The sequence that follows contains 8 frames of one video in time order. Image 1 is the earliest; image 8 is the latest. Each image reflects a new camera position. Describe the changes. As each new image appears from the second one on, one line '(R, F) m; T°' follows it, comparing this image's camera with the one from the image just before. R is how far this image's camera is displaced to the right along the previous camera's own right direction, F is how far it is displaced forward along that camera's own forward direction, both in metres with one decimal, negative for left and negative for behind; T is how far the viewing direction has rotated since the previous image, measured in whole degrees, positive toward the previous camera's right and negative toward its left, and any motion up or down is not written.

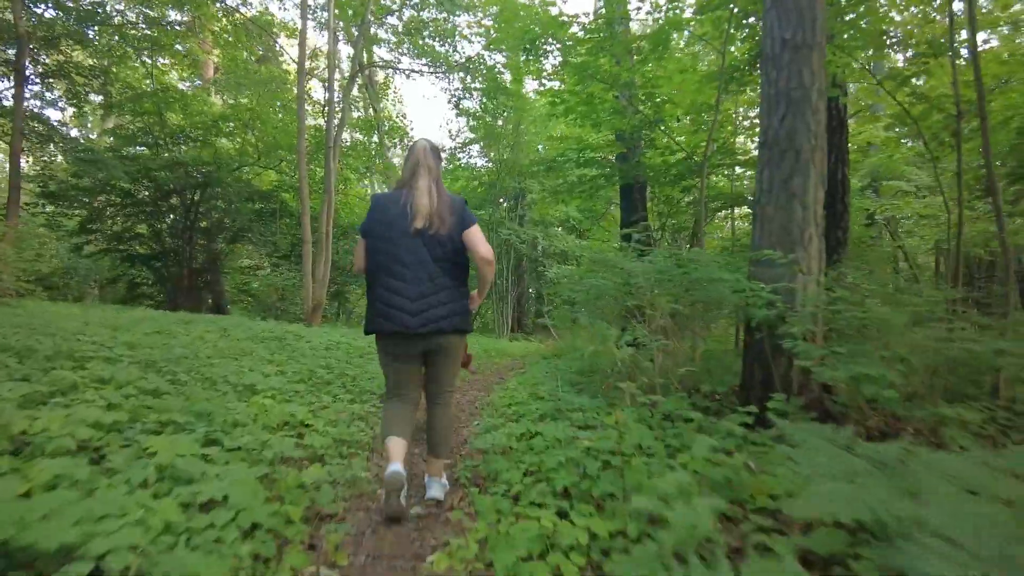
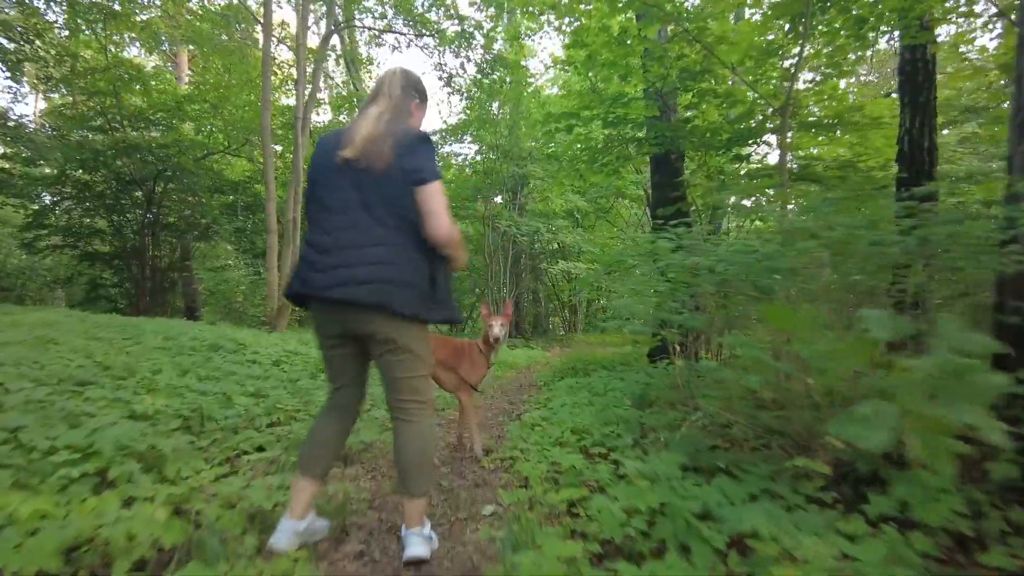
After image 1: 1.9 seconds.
(-0.2, +2.4) m; +1°
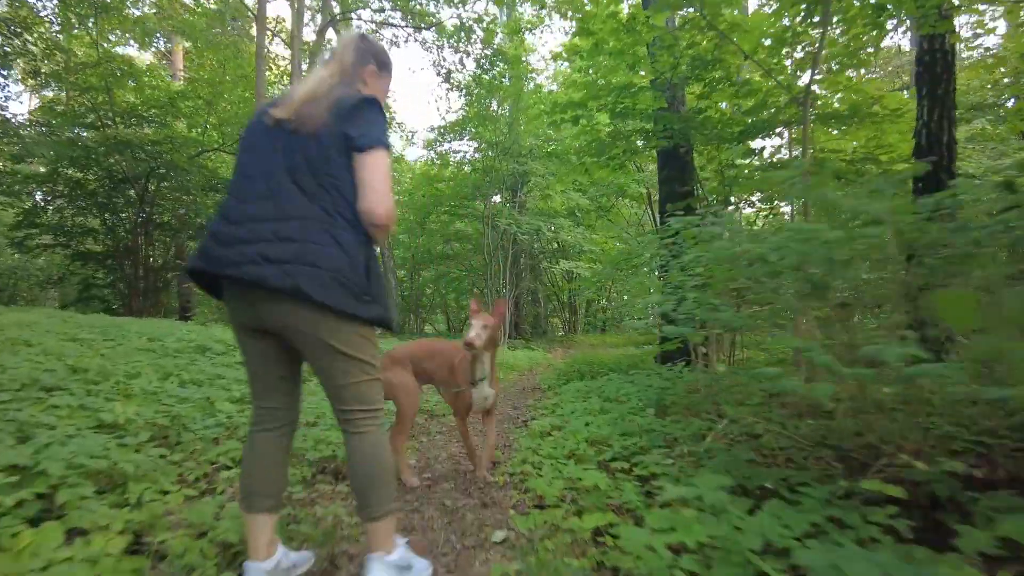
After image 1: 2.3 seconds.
(-0.1, +0.4) m; 0°
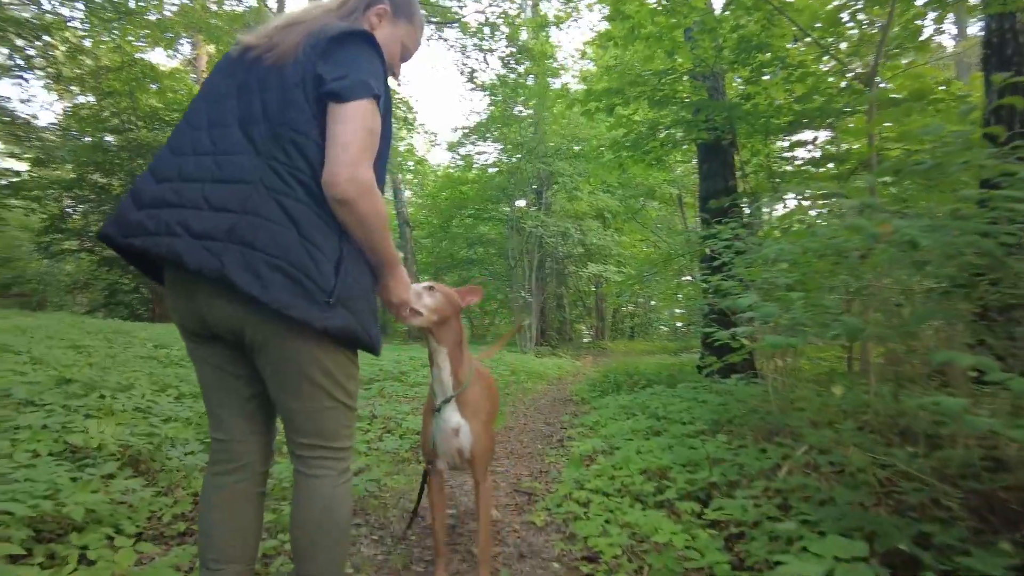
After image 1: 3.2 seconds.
(-0.1, +0.6) m; -2°
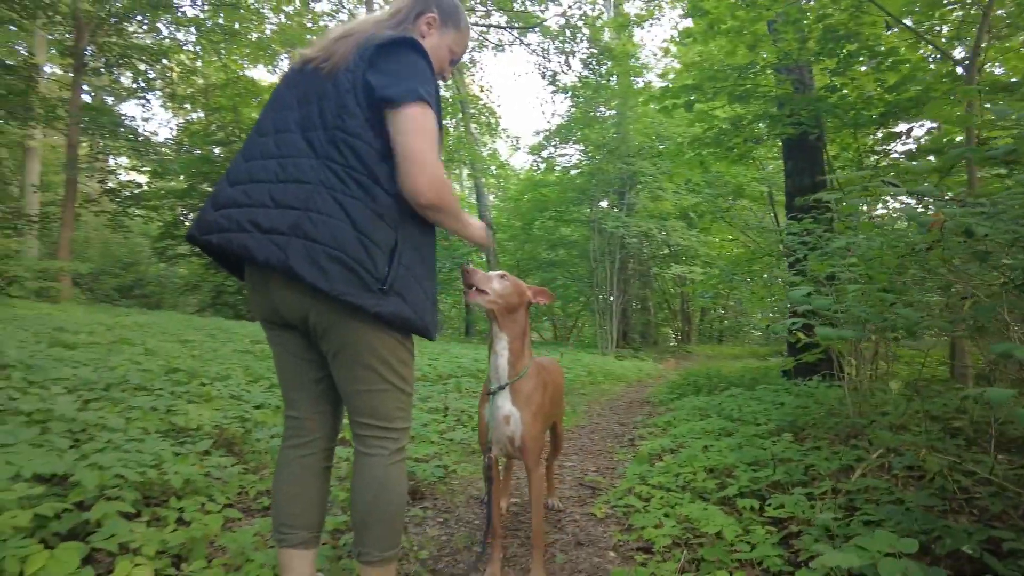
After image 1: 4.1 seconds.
(+0.1, -0.1) m; -7°
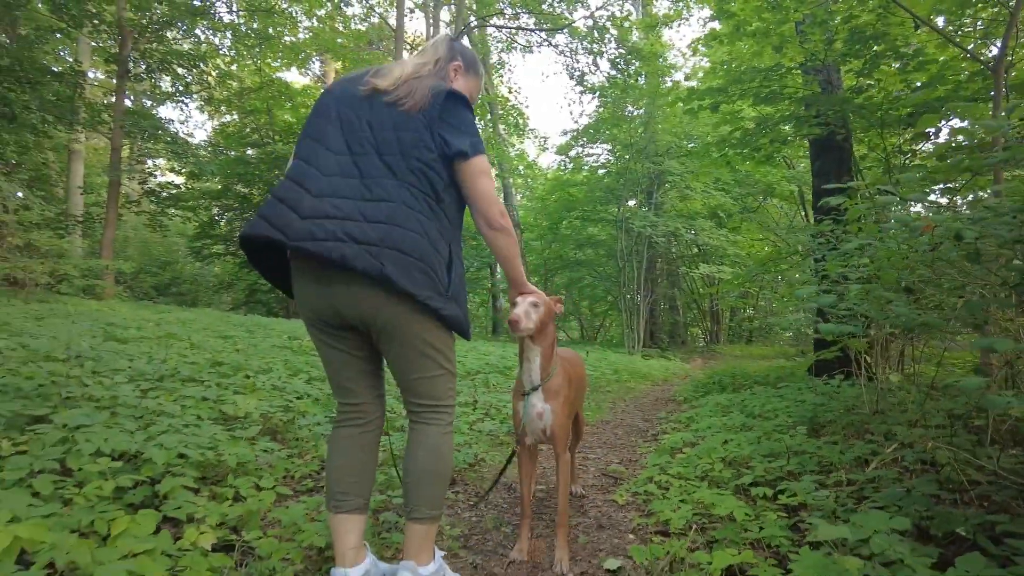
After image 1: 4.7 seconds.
(0.0, -0.2) m; -2°
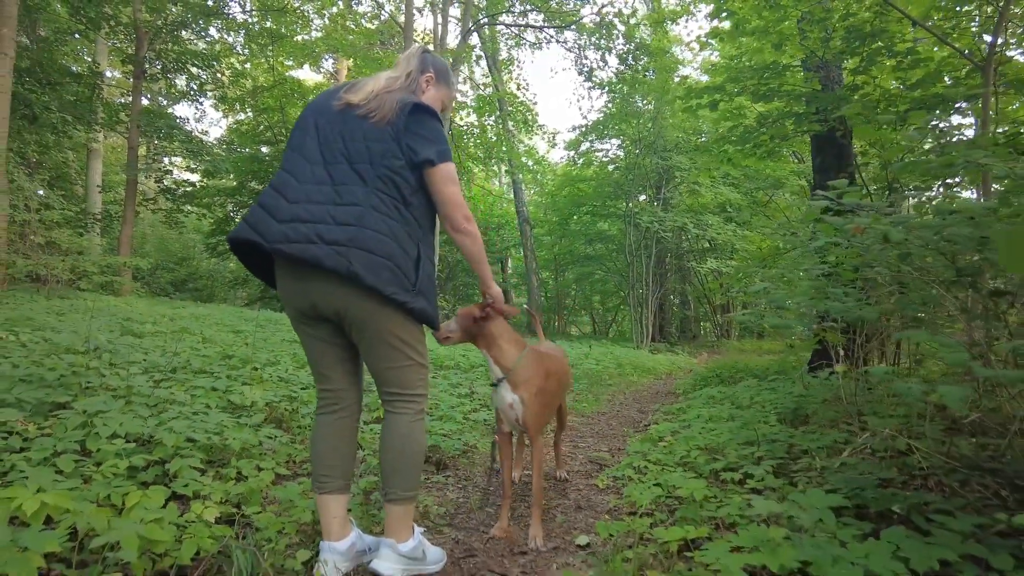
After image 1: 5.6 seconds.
(+0.1, -0.2) m; -1°
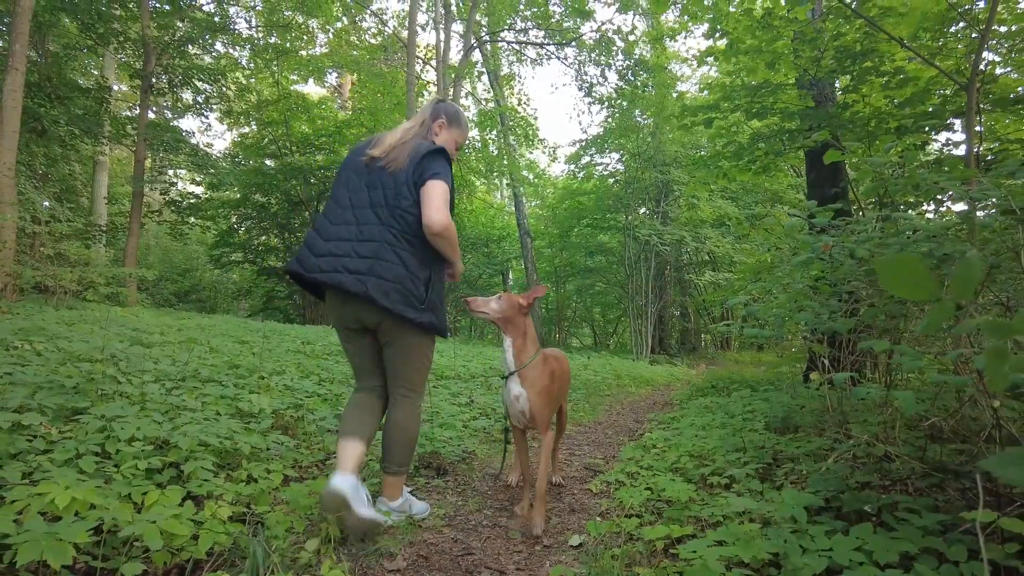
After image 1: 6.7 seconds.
(0.0, -0.2) m; 0°
